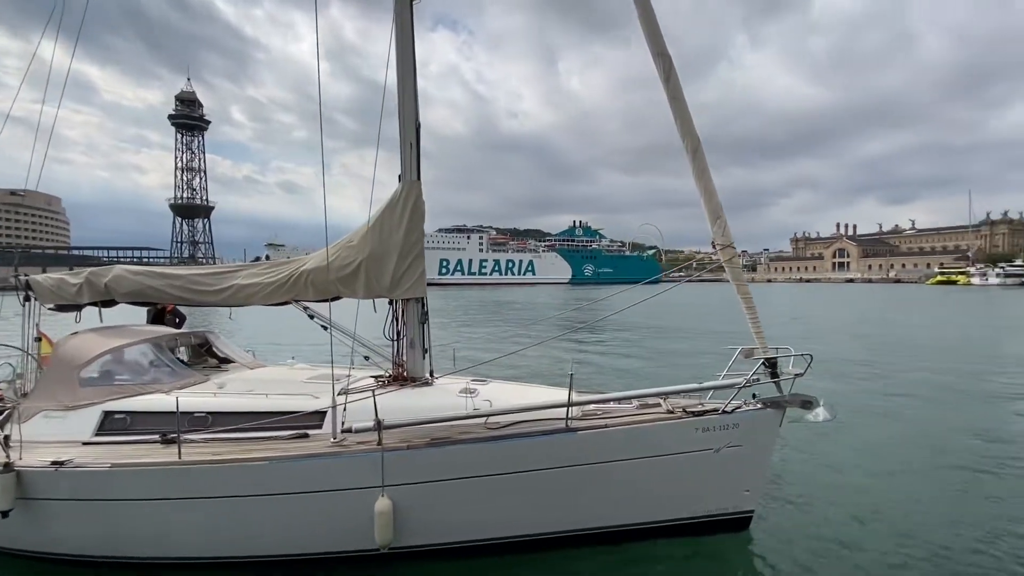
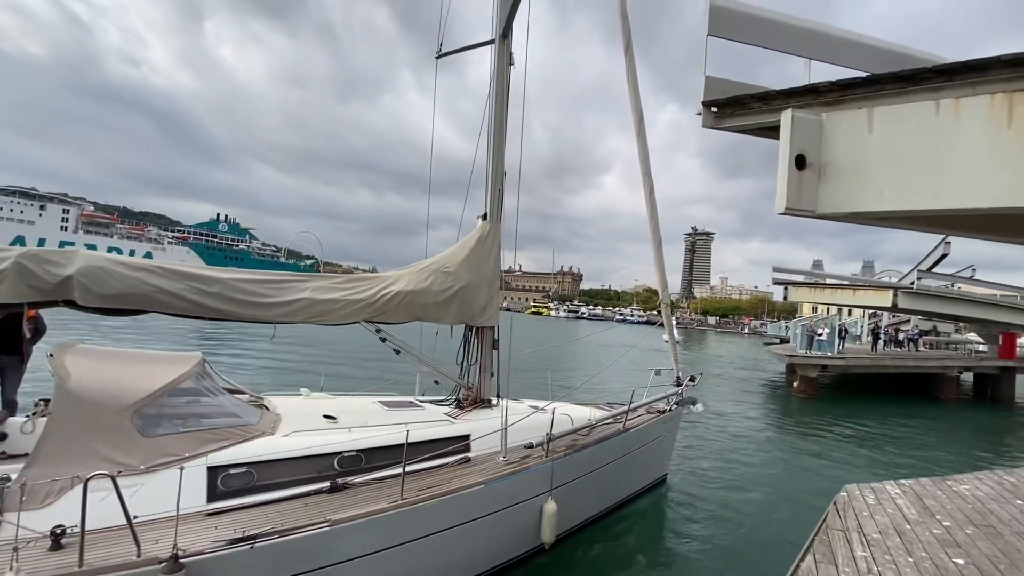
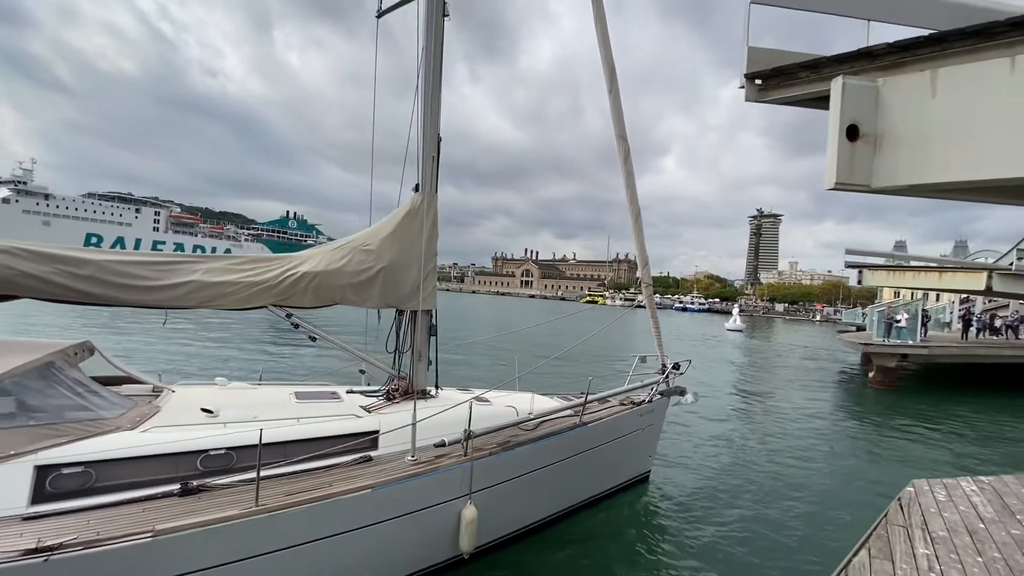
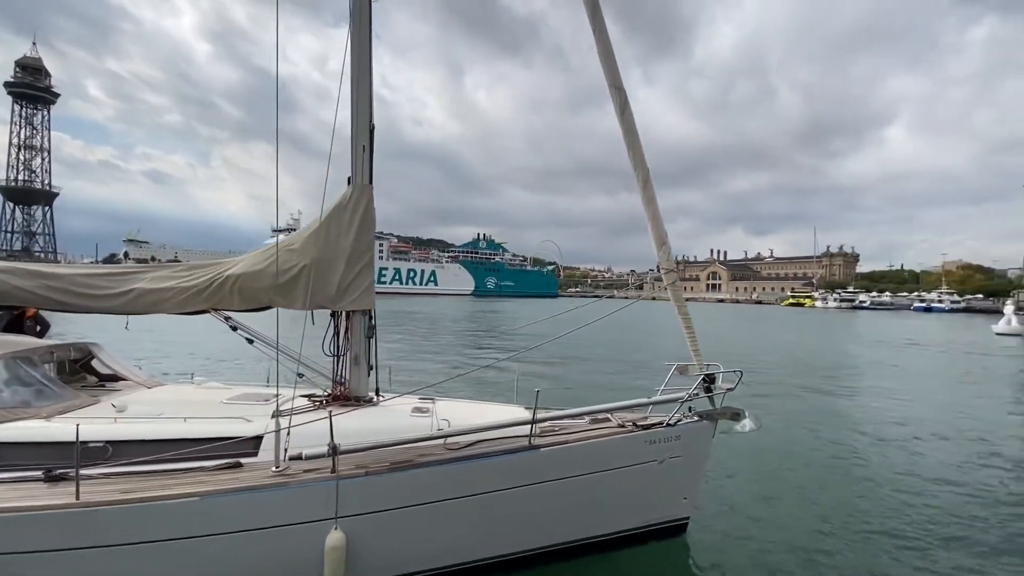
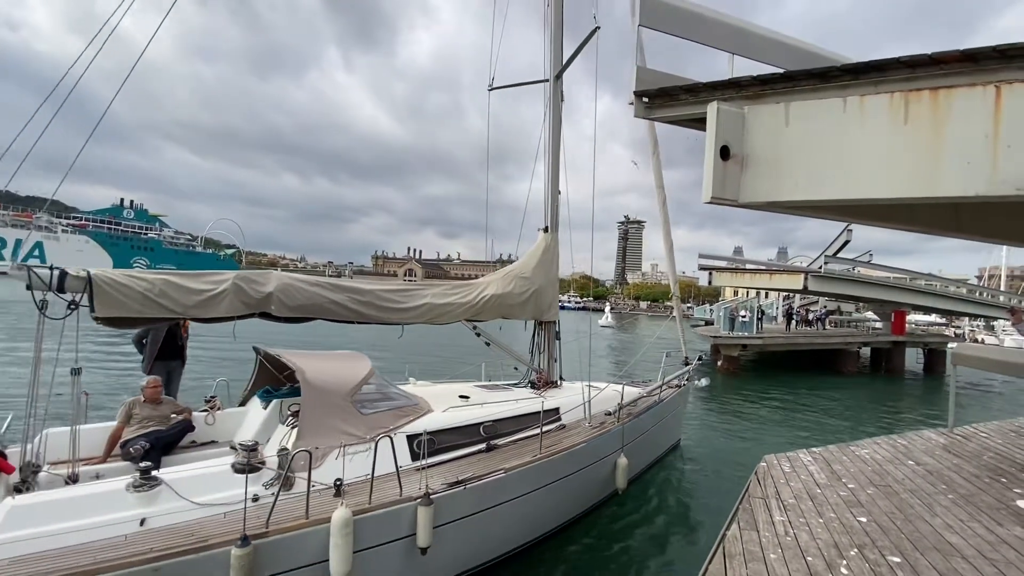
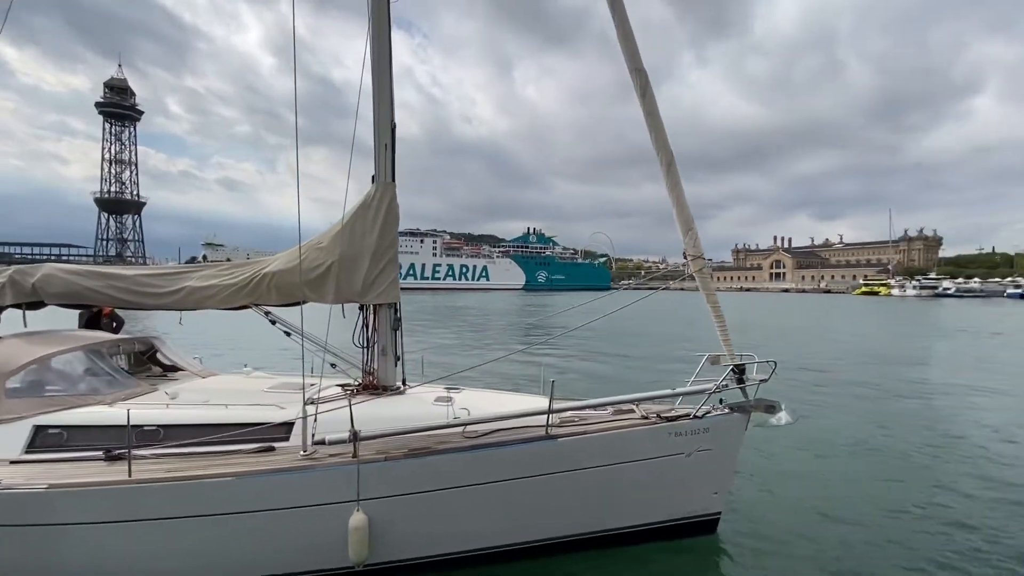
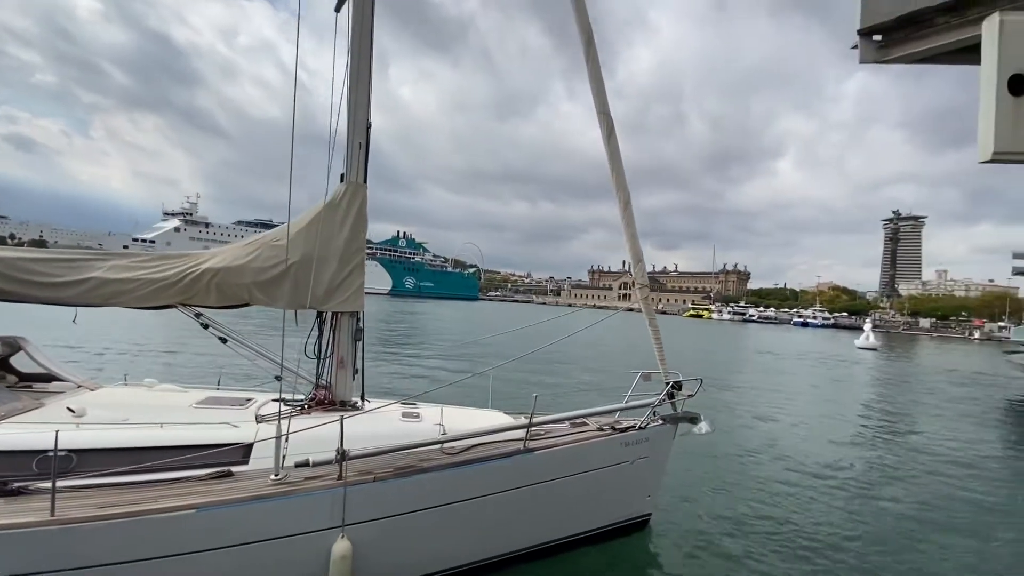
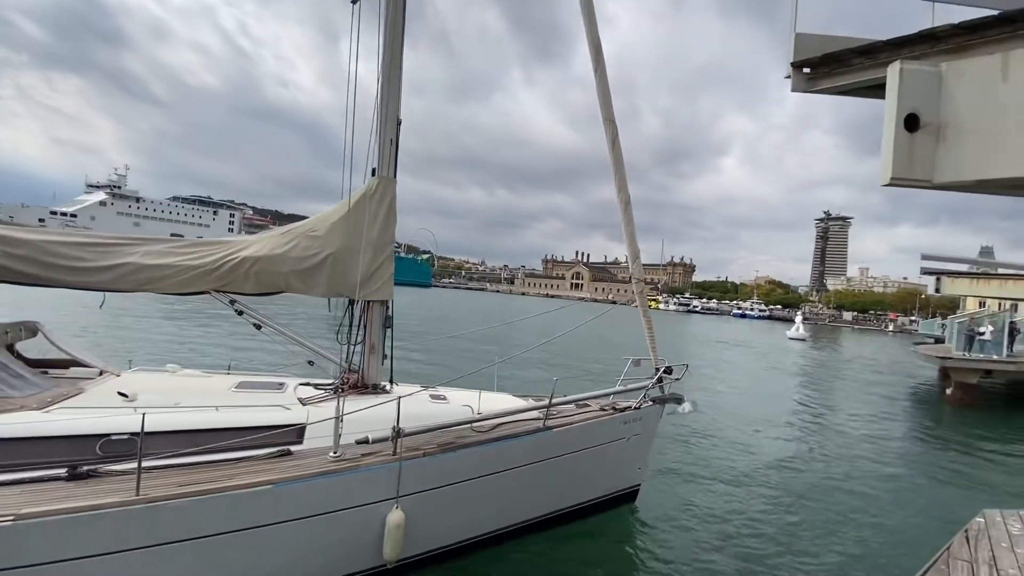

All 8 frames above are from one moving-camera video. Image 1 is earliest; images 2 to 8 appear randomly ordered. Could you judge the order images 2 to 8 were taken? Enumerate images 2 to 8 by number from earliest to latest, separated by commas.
6, 4, 7, 8, 3, 2, 5
